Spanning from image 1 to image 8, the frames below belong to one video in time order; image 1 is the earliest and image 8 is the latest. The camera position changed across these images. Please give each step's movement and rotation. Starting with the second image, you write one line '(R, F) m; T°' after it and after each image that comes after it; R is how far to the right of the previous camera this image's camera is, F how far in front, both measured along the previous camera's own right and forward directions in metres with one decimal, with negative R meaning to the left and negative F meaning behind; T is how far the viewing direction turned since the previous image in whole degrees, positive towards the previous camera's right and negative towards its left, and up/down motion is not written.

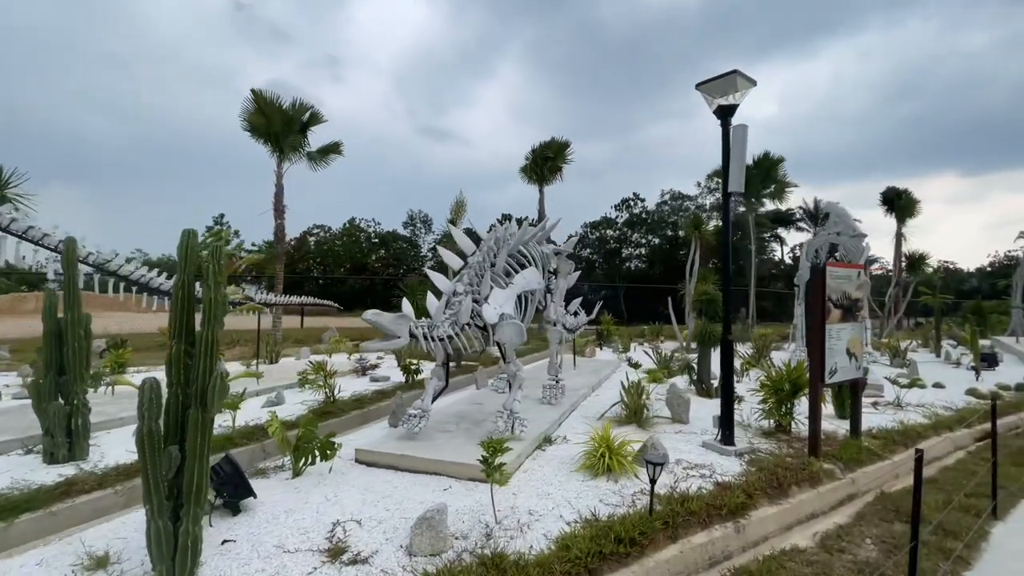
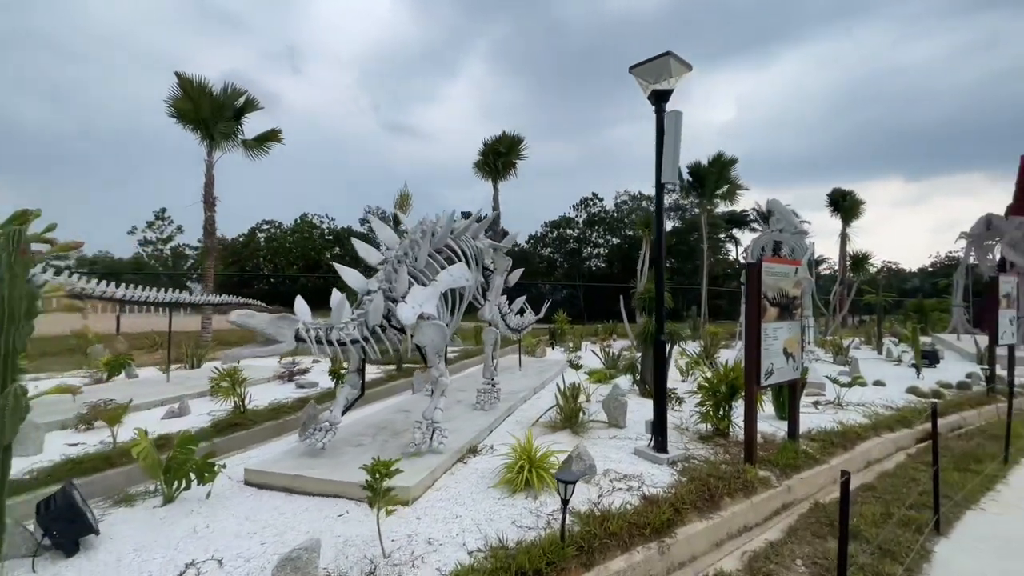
(+0.5, +0.5) m; +4°
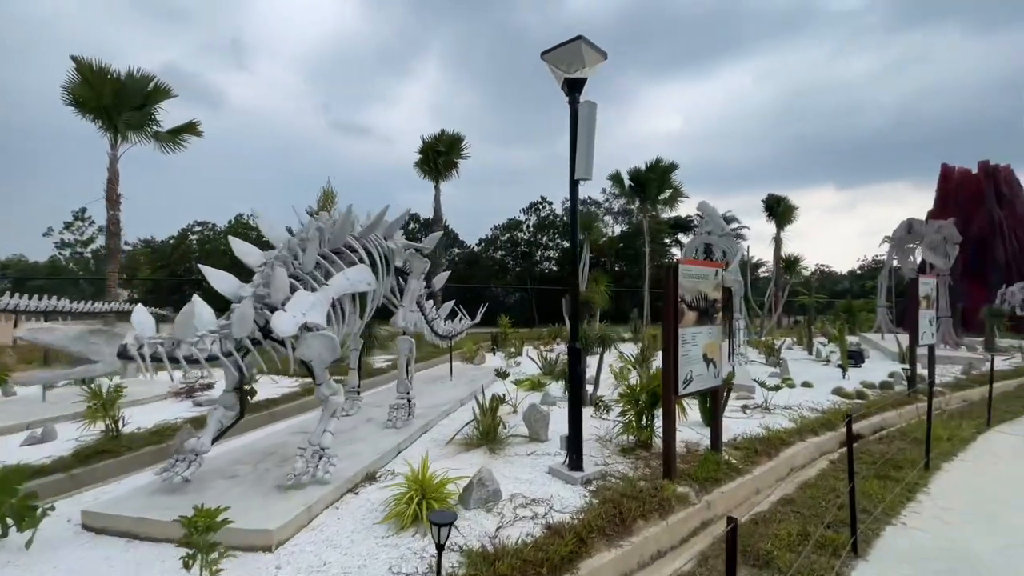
(+0.5, +0.5) m; +5°
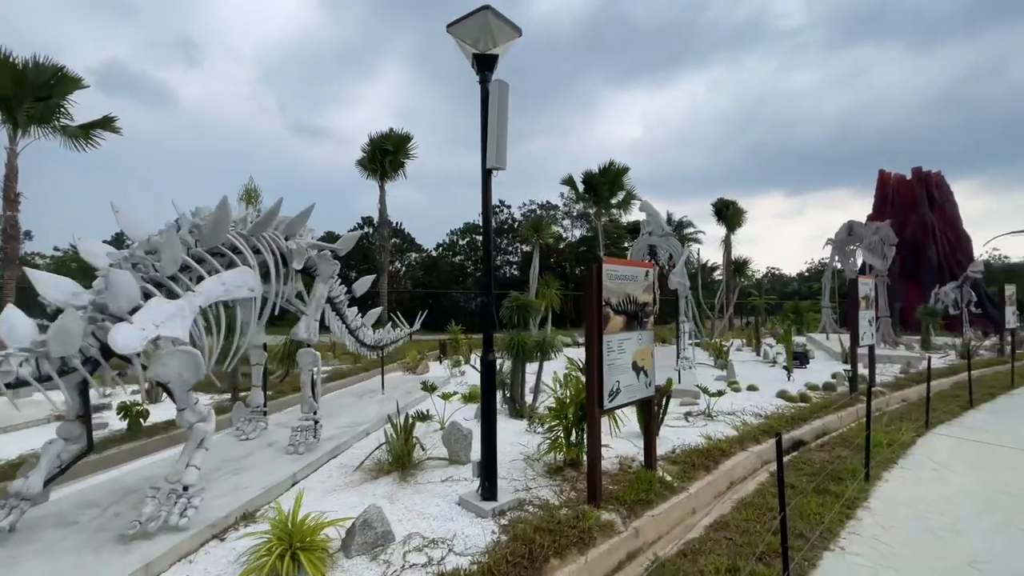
(+0.5, +0.6) m; +4°
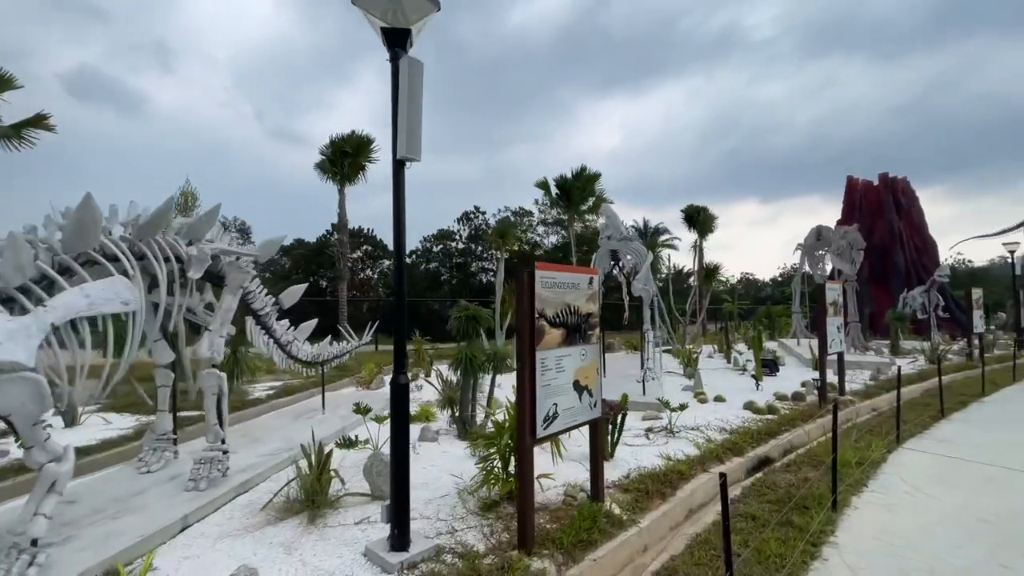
(+0.5, +0.6) m; +2°
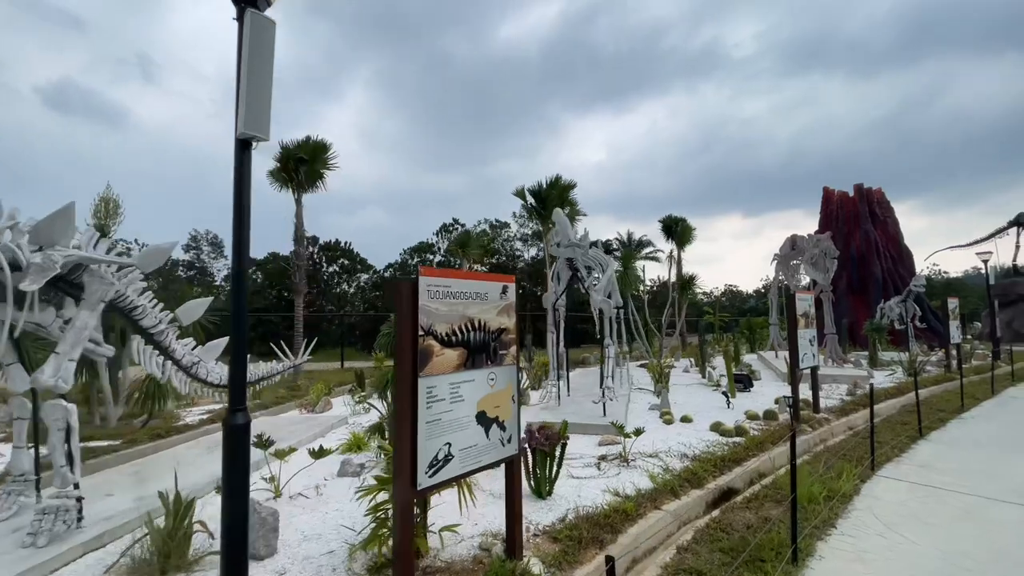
(+0.7, +0.7) m; +1°
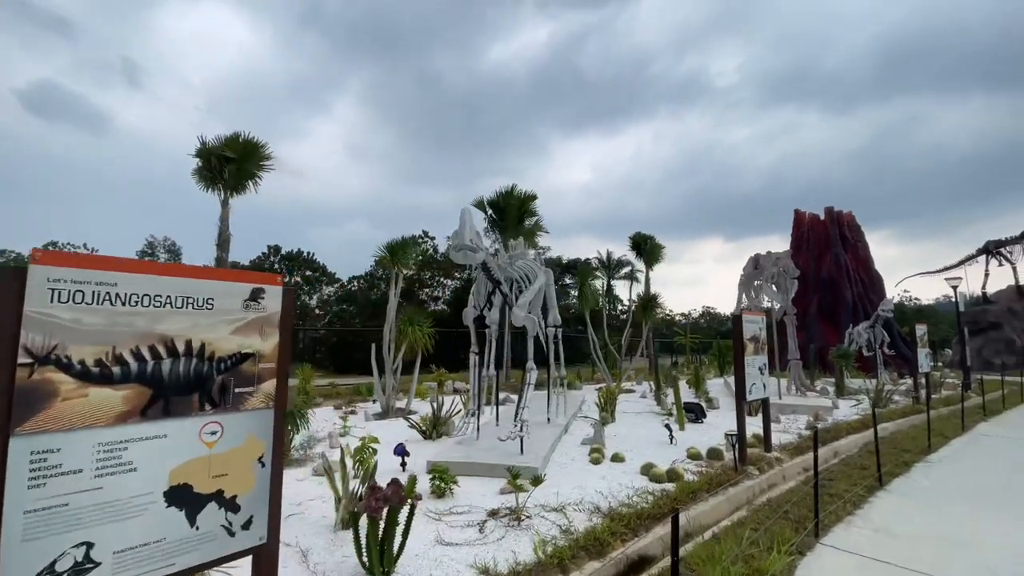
(+1.2, +1.1) m; +2°
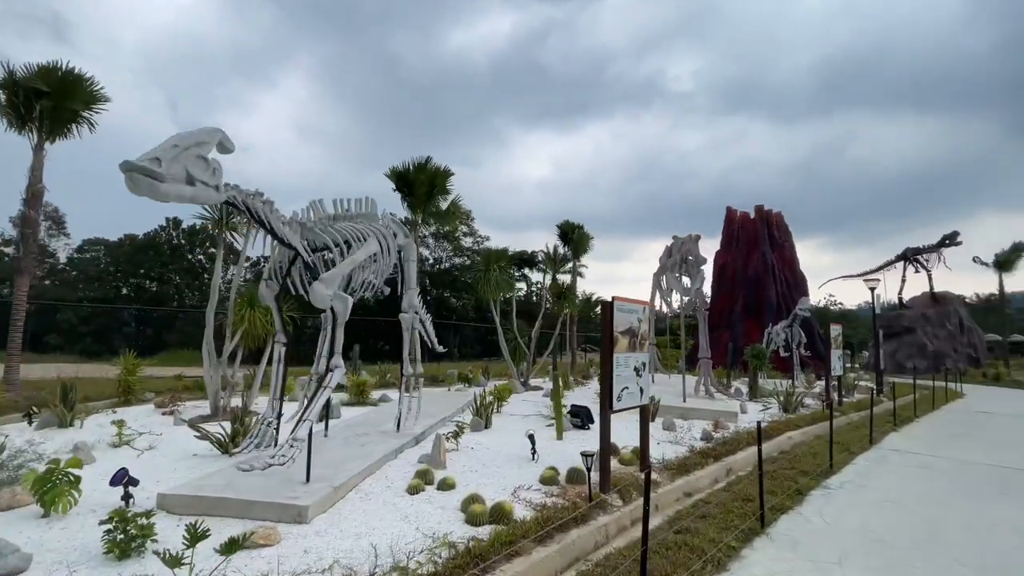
(+1.7, +1.7) m; +6°
